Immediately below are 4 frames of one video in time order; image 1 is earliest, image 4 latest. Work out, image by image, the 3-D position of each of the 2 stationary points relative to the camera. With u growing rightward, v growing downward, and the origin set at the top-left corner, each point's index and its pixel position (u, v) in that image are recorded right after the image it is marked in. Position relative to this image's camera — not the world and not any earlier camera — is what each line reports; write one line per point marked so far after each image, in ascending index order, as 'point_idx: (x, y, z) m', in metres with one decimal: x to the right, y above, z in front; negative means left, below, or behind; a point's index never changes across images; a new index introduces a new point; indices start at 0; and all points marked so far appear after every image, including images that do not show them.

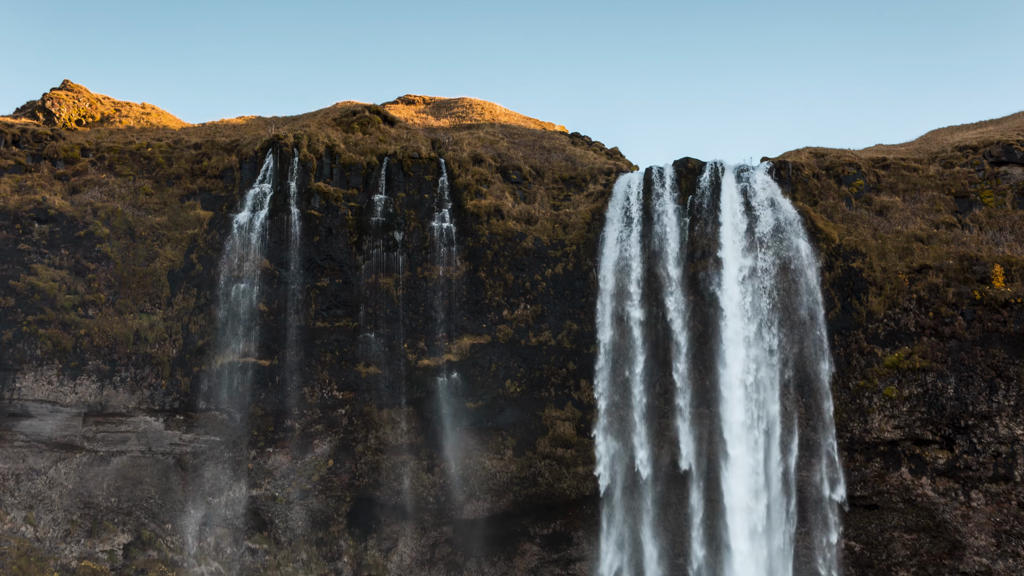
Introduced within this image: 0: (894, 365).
0: (+12.7, -2.6, +20.0) m
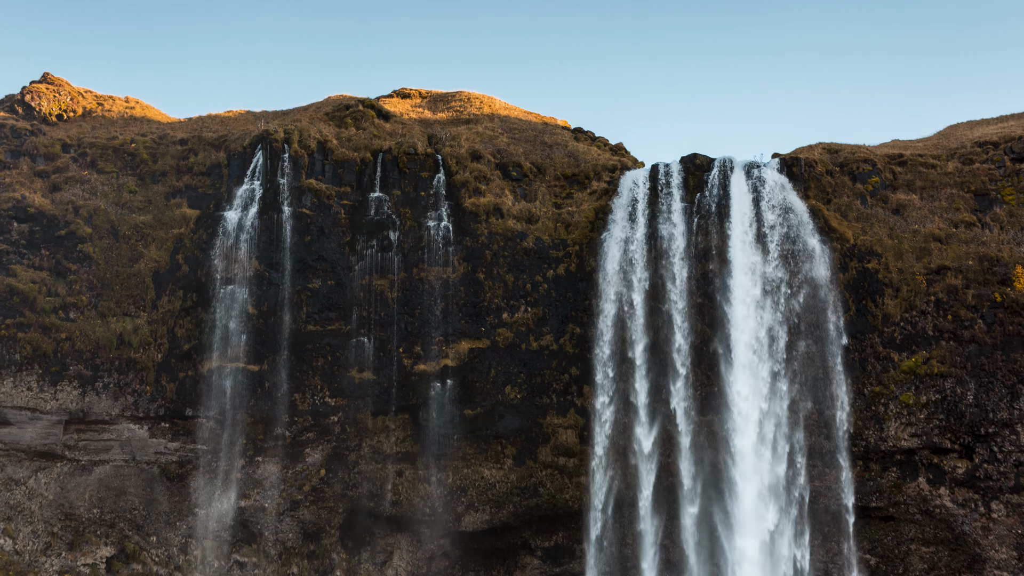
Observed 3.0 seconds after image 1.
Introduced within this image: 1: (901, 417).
0: (+12.7, -2.6, +19.1) m
1: (+12.2, -4.1, +18.9) m
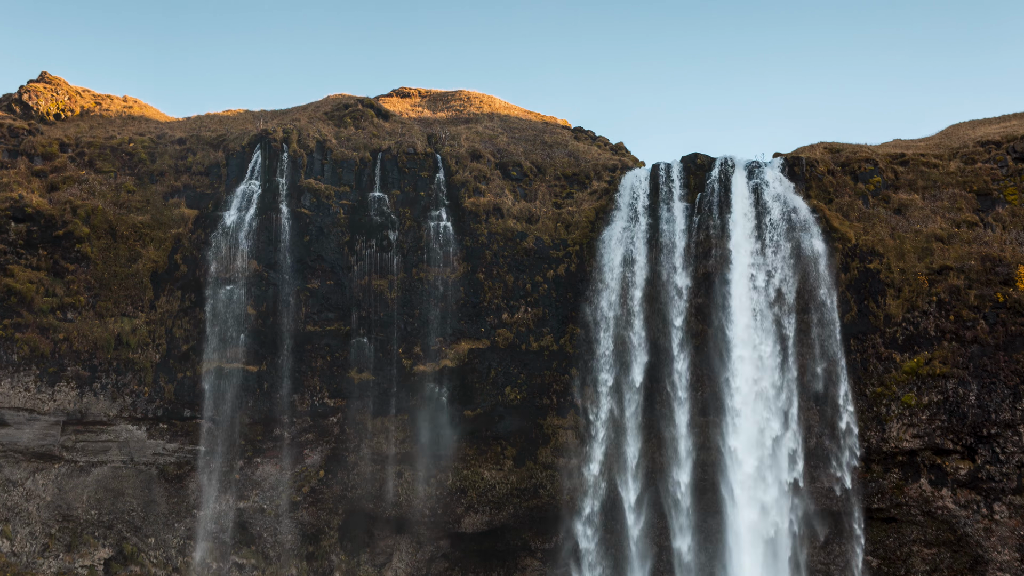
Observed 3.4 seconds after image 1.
0: (+12.7, -2.6, +19.0) m
1: (+12.2, -4.1, +18.8) m
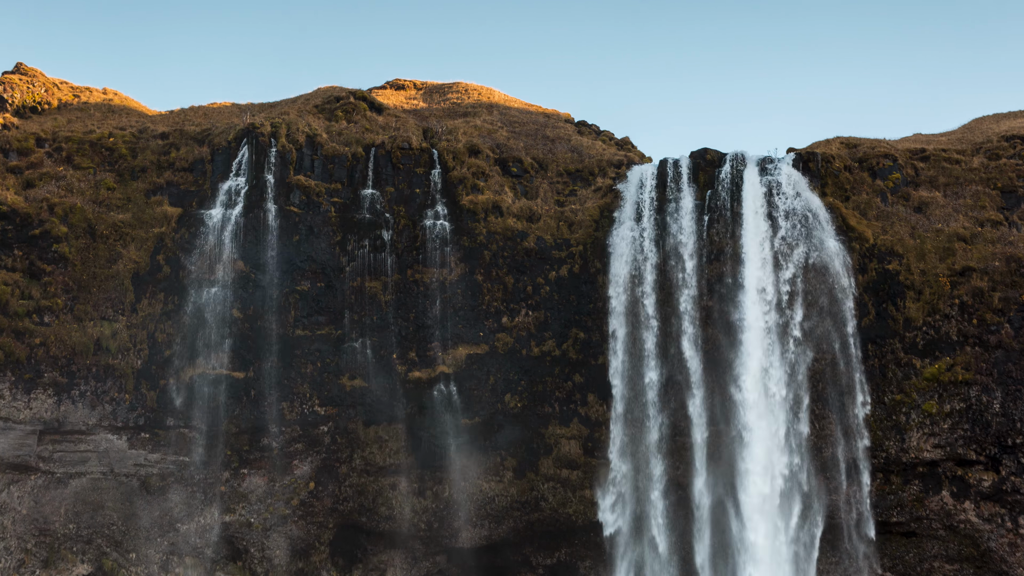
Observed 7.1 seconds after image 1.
0: (+12.7, -2.7, +18.0) m
1: (+12.2, -4.1, +17.8) m
